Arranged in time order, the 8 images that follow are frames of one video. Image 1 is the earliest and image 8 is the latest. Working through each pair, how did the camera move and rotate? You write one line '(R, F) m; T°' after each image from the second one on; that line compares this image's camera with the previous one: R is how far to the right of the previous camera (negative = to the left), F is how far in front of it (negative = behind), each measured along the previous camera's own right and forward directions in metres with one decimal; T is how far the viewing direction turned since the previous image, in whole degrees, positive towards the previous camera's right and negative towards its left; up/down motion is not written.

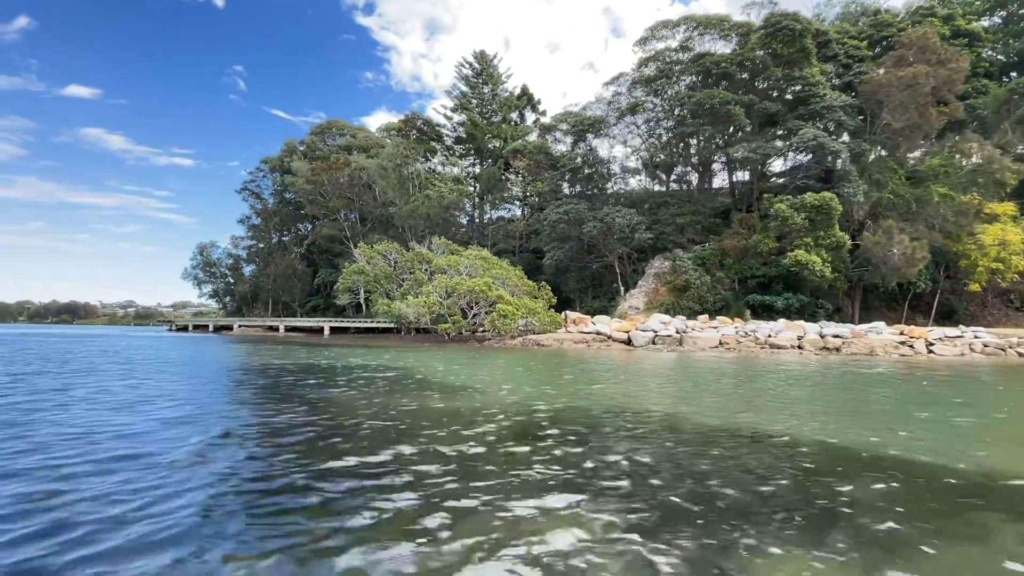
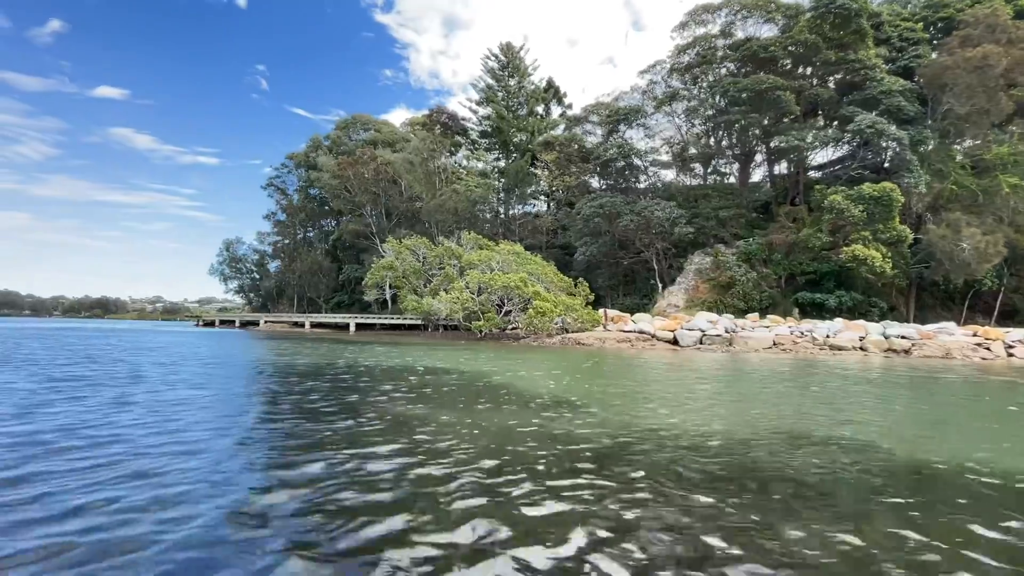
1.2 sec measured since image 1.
(-0.9, +1.0) m; -2°
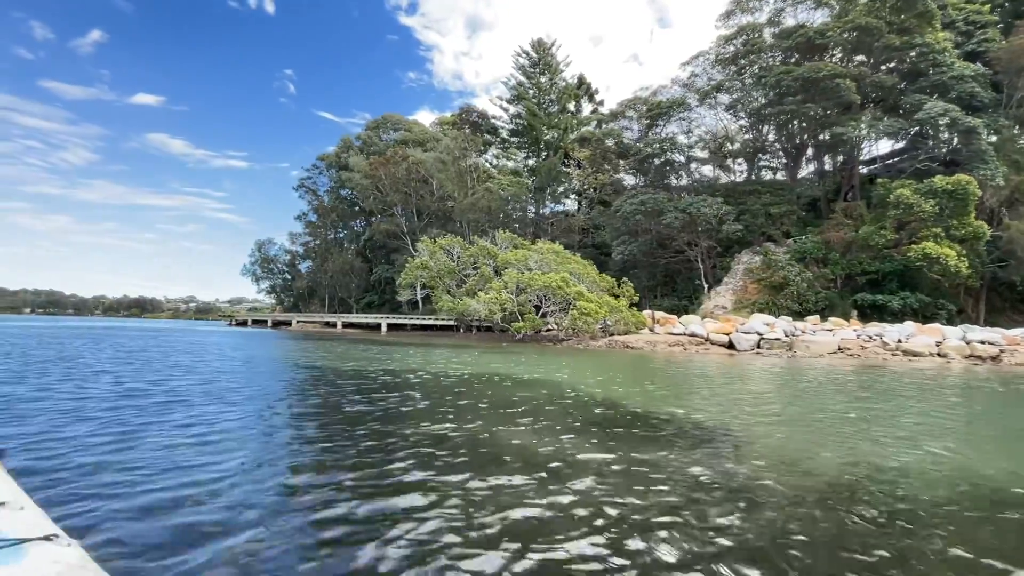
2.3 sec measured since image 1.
(-0.9, +0.9) m; -3°
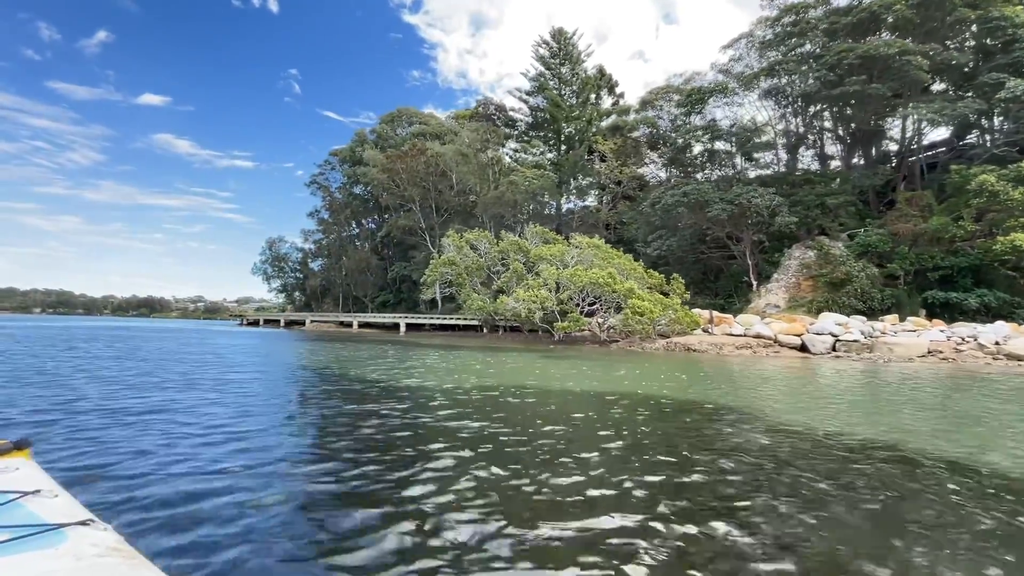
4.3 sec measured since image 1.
(-1.6, +1.7) m; -1°
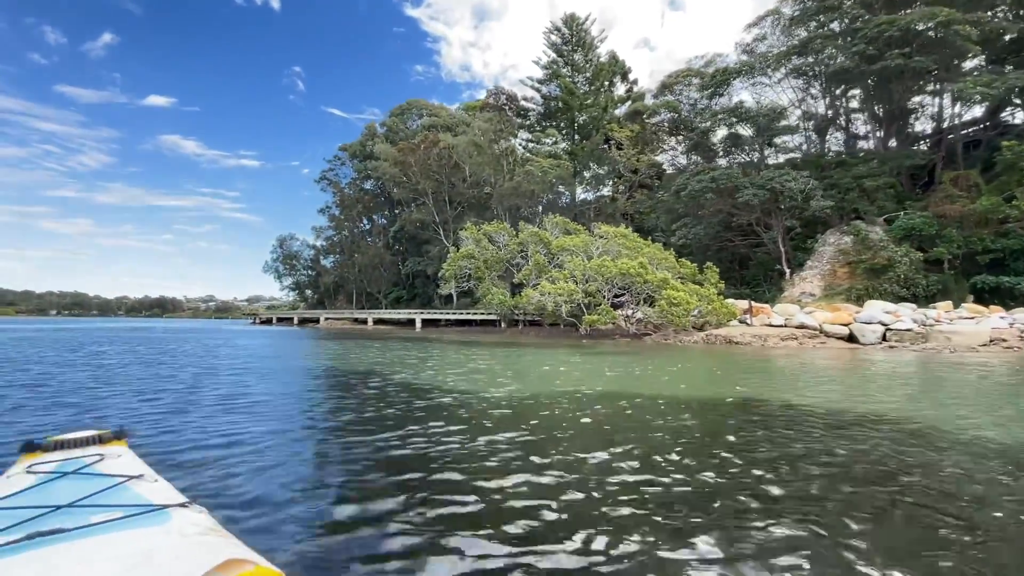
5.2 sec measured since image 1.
(-0.8, +0.9) m; -1°
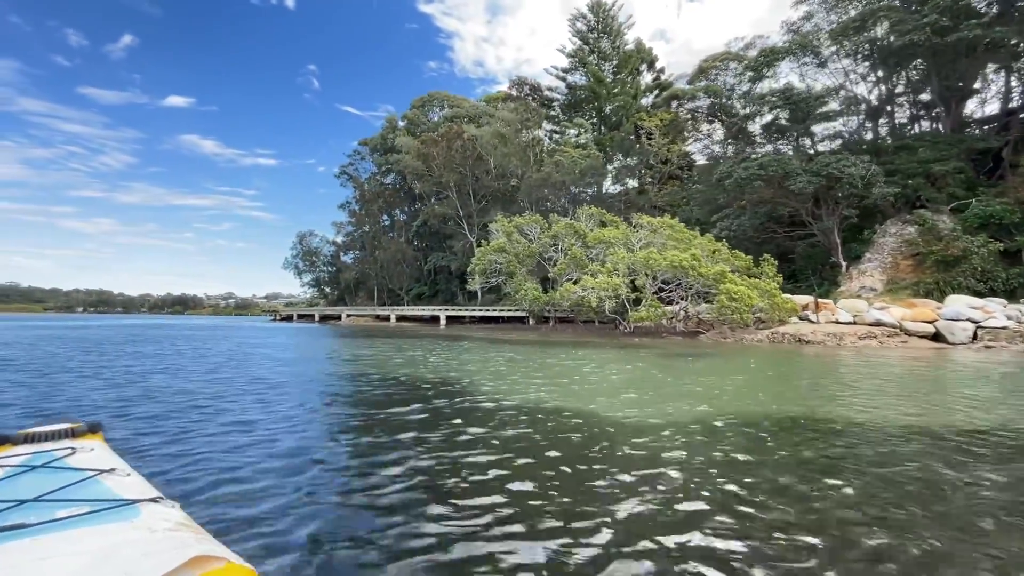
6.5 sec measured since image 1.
(-1.1, +1.3) m; -2°
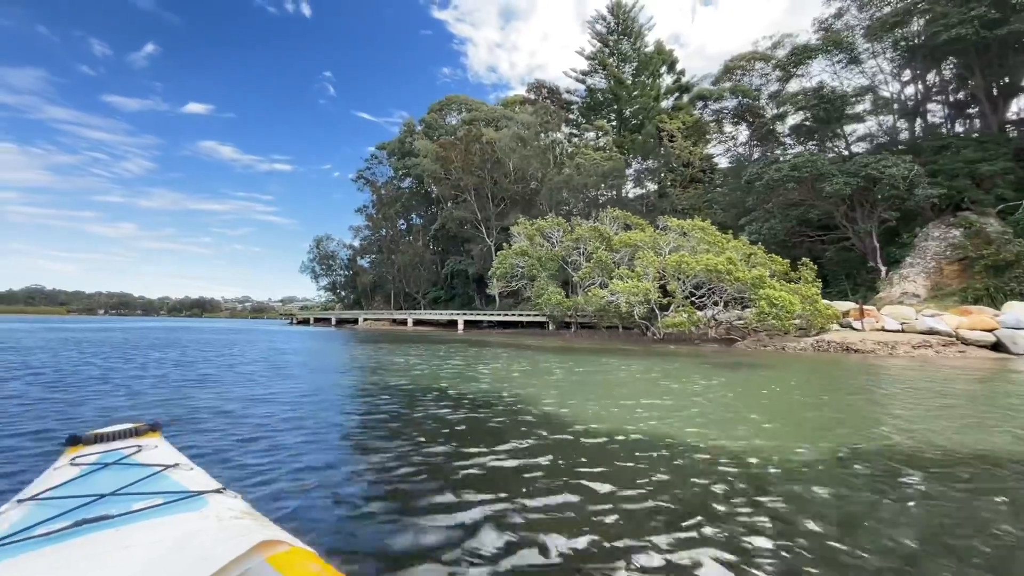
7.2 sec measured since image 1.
(-0.5, +0.6) m; -1°
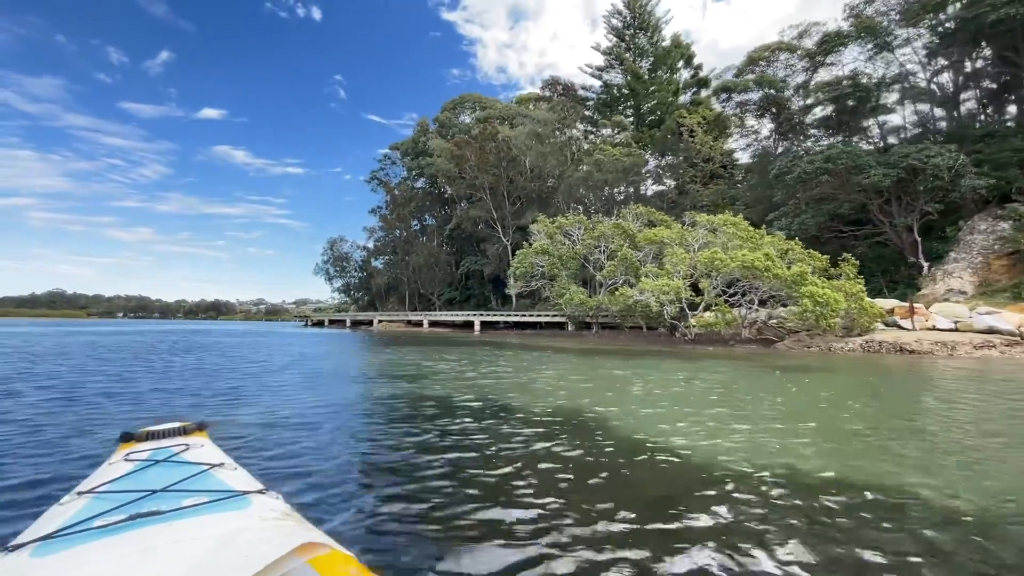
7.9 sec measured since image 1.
(-0.5, +0.8) m; -1°
